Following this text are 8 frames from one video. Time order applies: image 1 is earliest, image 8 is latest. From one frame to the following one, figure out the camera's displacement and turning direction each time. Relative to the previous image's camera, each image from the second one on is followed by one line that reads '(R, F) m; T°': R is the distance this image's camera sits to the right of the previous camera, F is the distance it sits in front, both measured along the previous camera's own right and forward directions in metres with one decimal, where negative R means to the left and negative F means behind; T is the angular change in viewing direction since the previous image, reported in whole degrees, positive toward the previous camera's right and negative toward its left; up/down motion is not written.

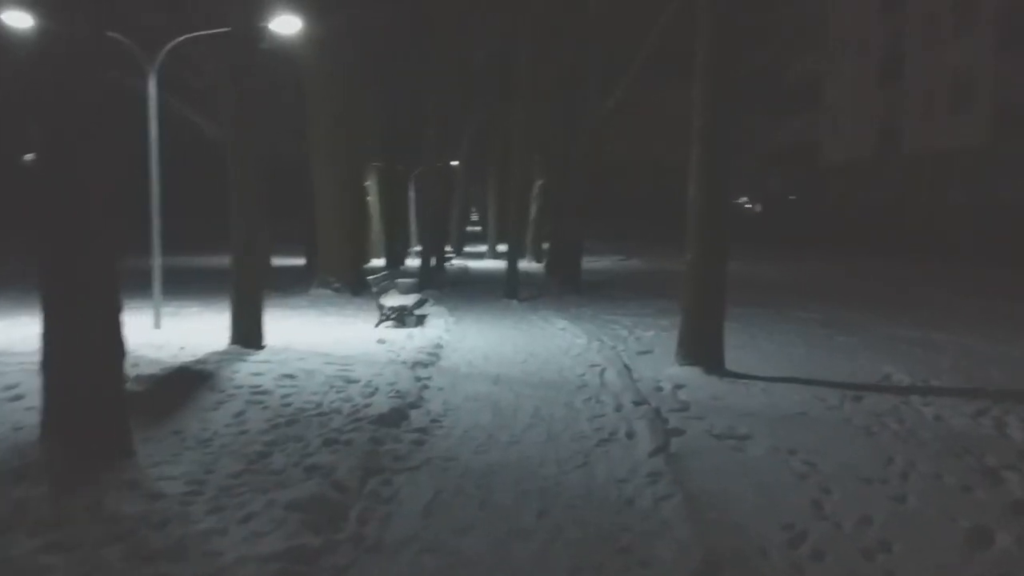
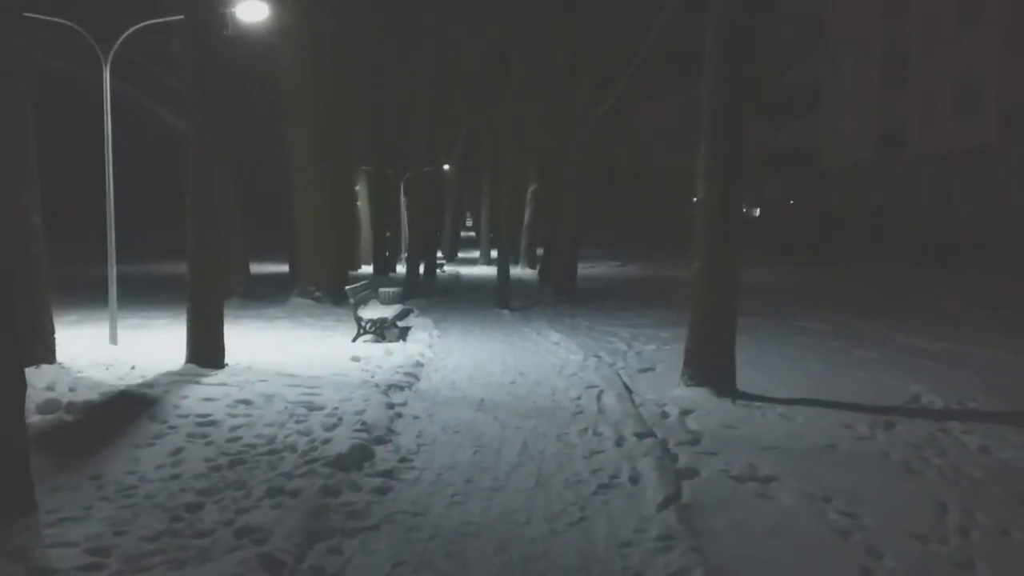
(+0.1, +1.1) m; 0°
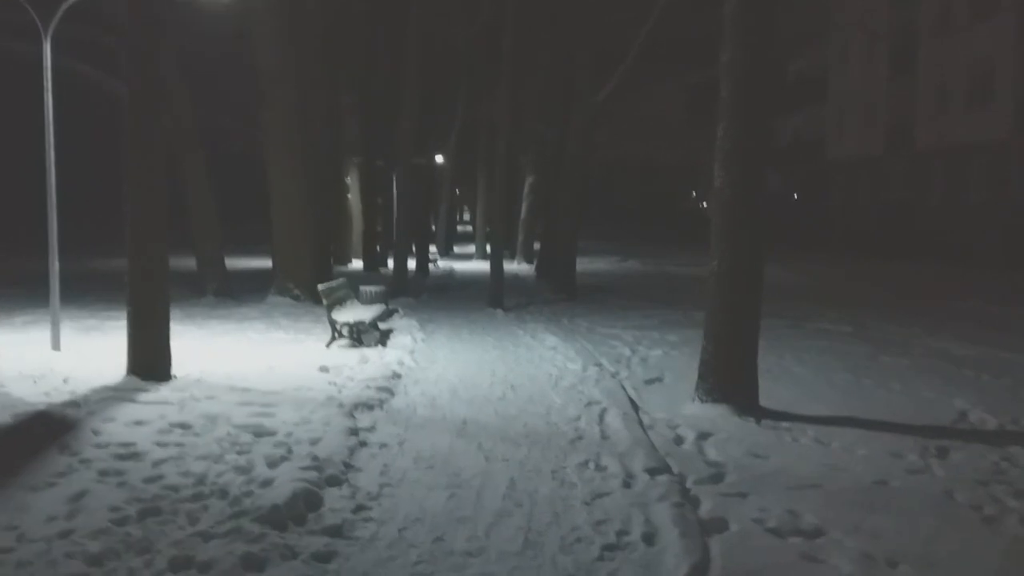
(+0.1, +1.3) m; 0°
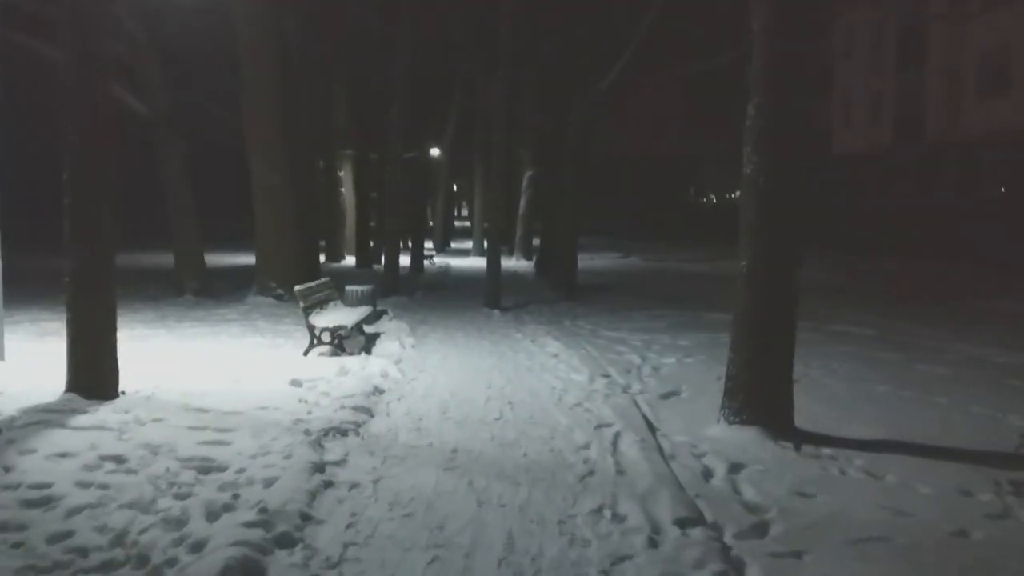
(0.0, +1.2) m; 0°
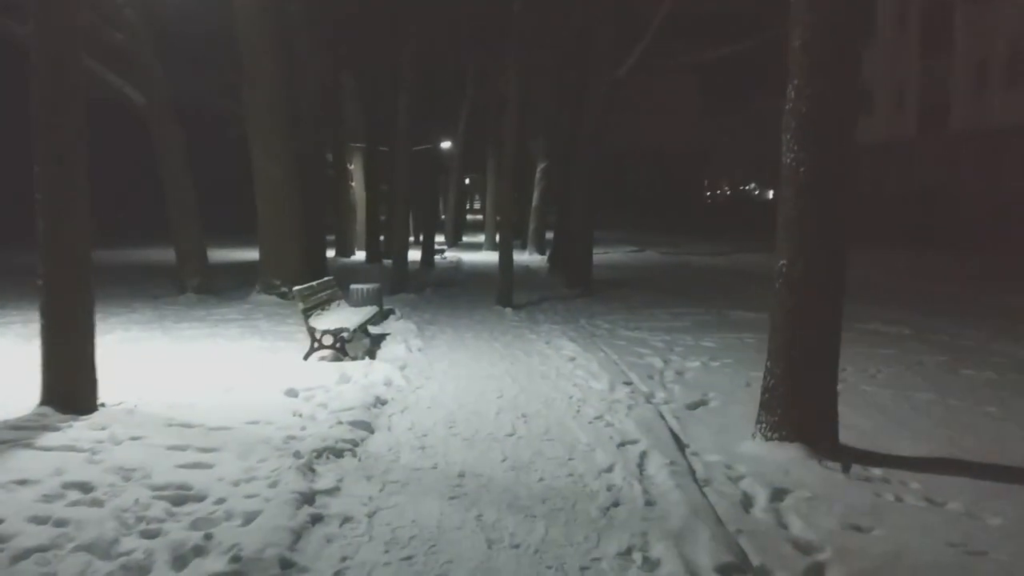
(0.0, +0.7) m; -1°
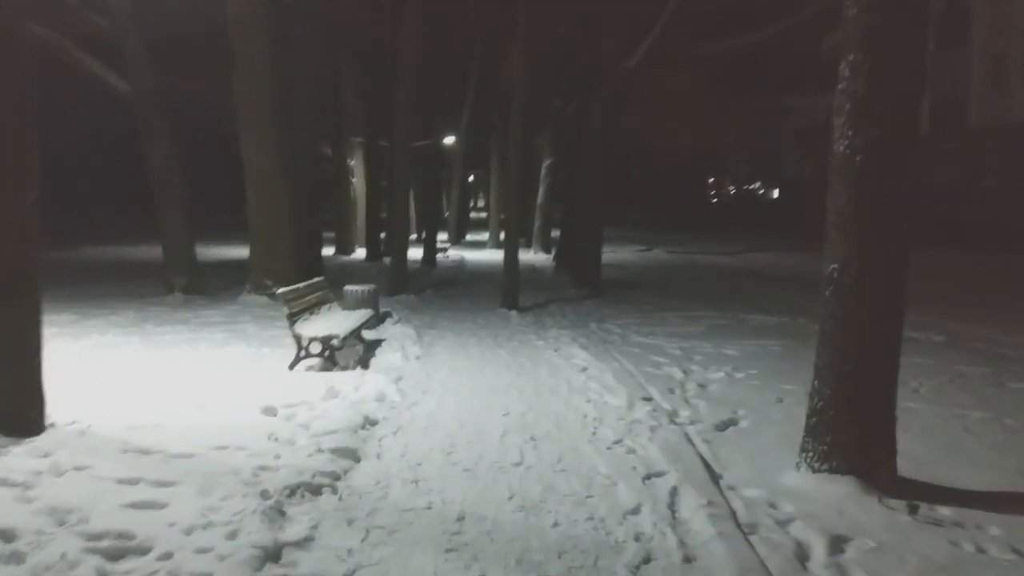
(0.0, +0.9) m; 0°
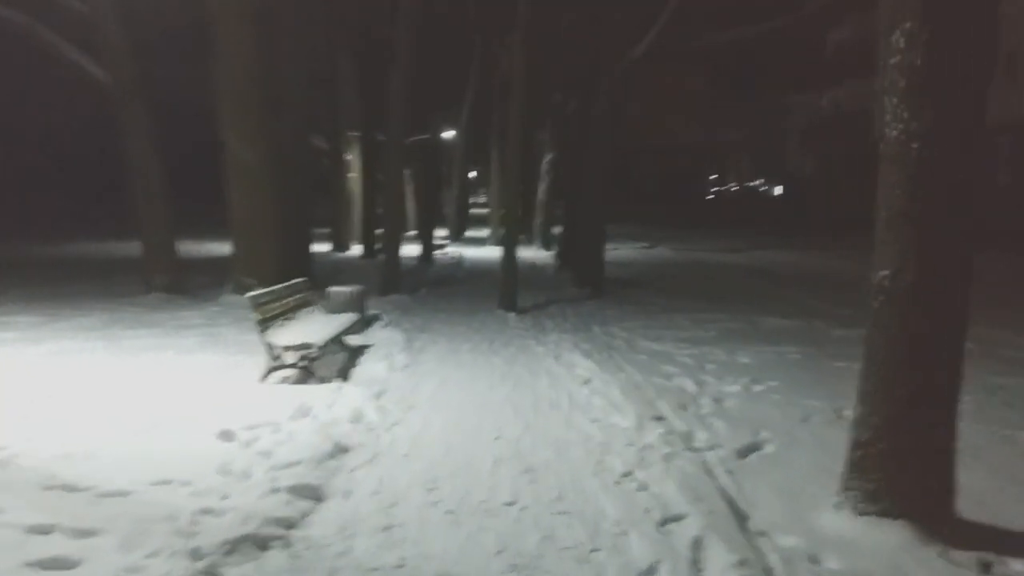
(+0.1, +0.9) m; 0°
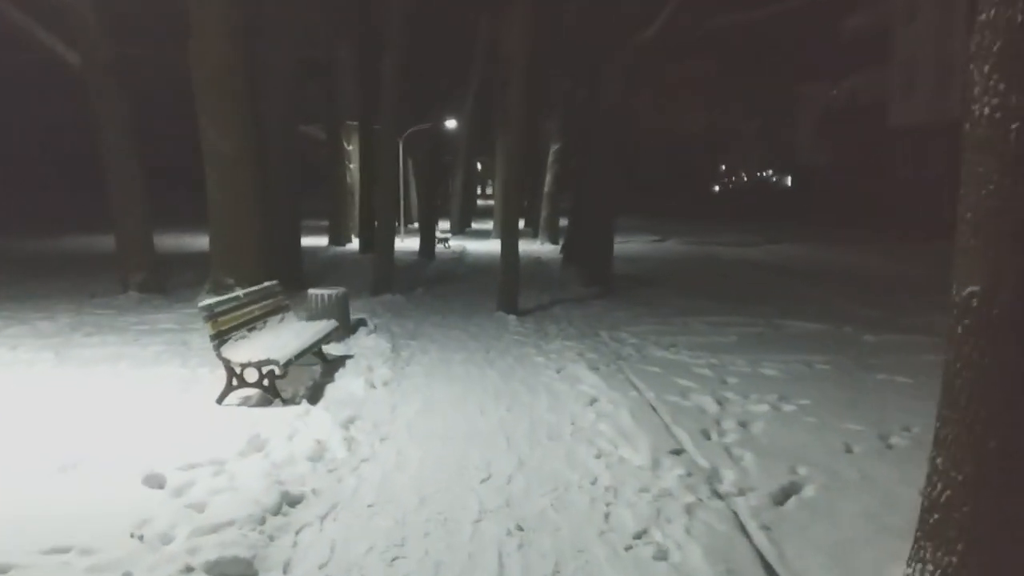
(+0.1, +1.1) m; -1°
